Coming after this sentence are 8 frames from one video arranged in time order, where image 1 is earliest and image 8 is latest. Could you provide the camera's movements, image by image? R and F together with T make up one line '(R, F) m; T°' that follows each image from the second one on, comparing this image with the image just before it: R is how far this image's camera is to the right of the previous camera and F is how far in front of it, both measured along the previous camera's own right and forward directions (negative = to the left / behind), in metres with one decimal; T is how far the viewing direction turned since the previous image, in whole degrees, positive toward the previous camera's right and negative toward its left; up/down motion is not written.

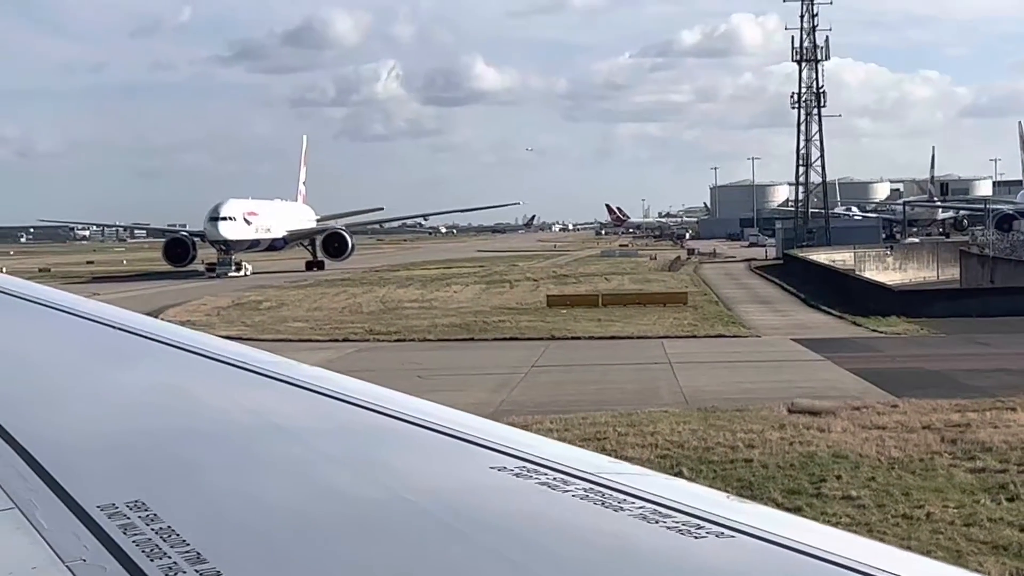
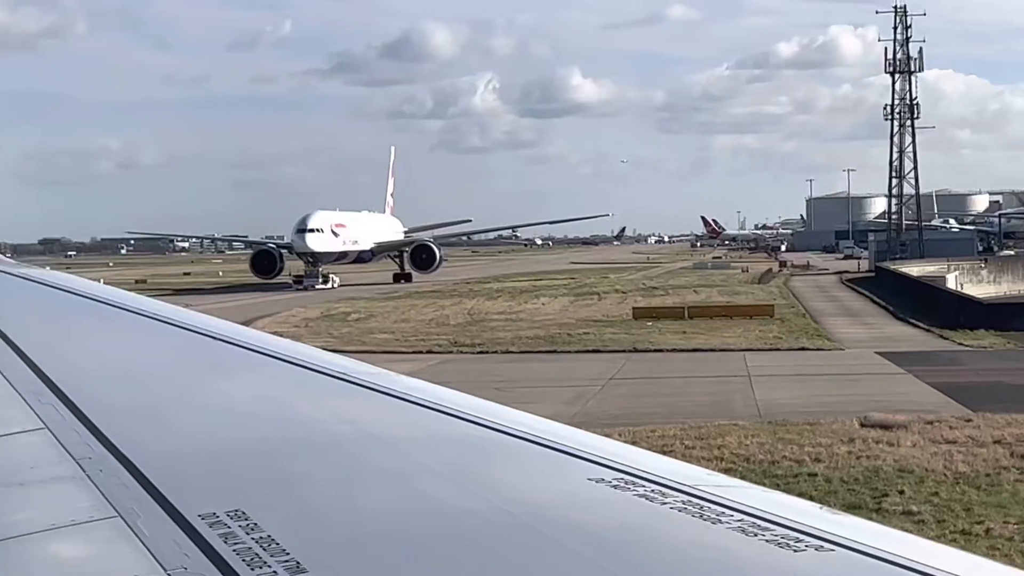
(+0.2, 0.0) m; -3°
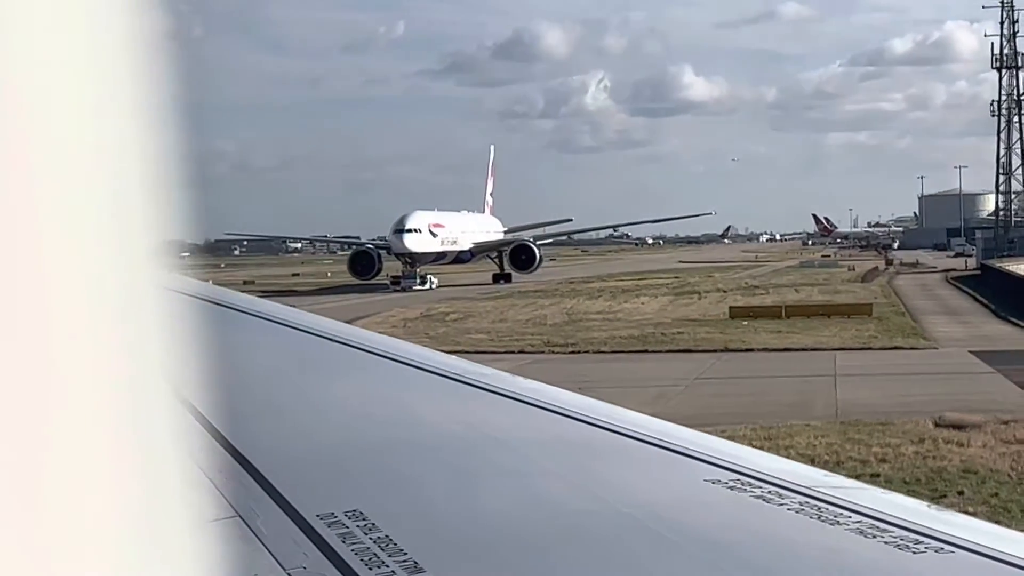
(+0.4, 0.0) m; -4°
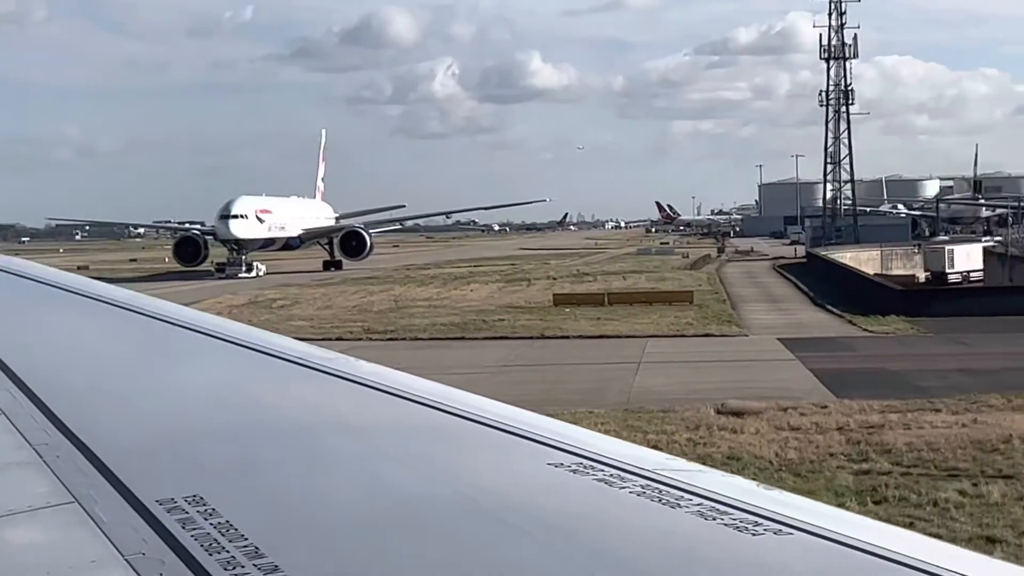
(+0.5, -0.1) m; +4°
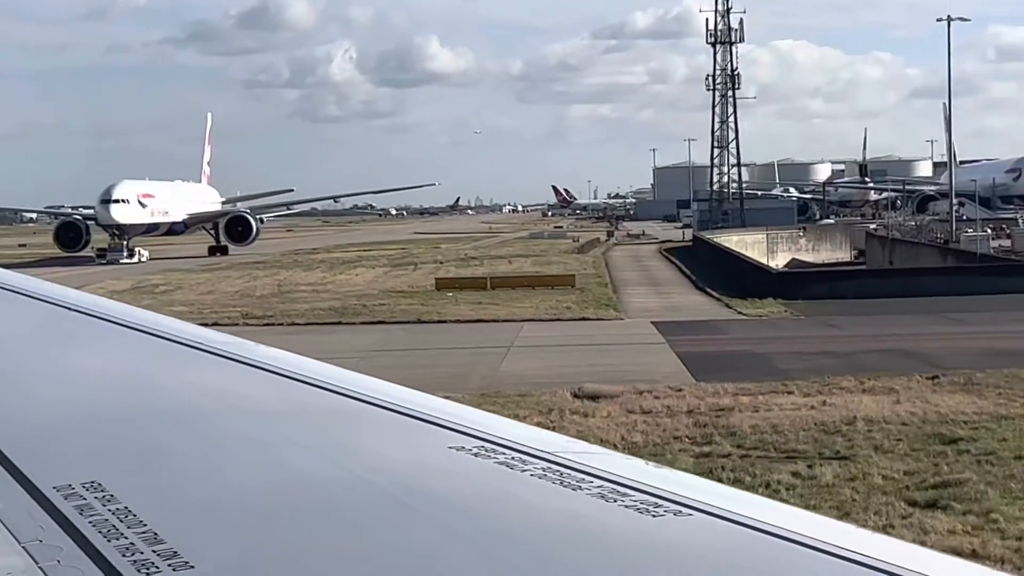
(+0.4, -0.1) m; +3°
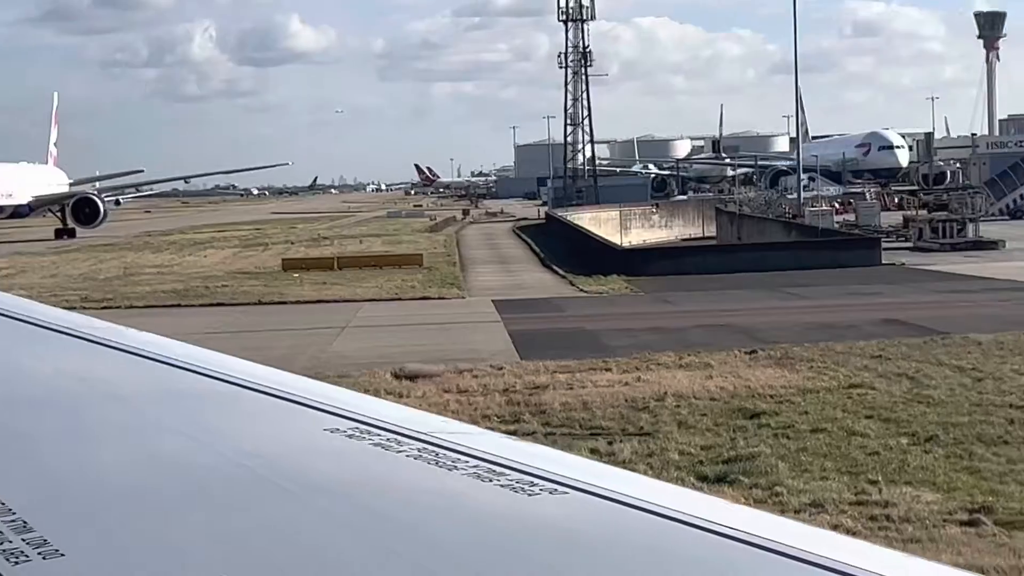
(+0.4, 0.0) m; +3°
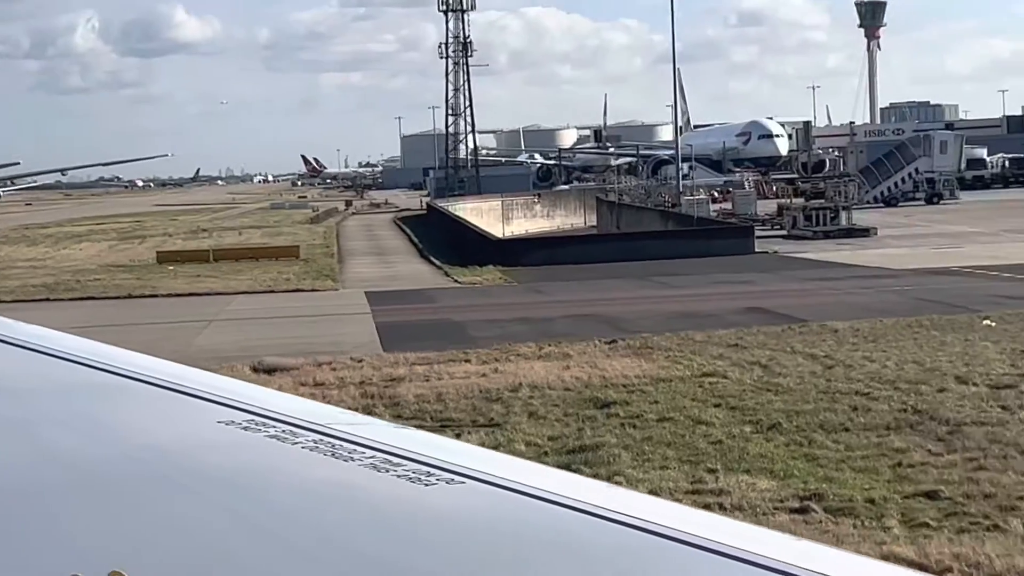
(+0.3, 0.0) m; +3°
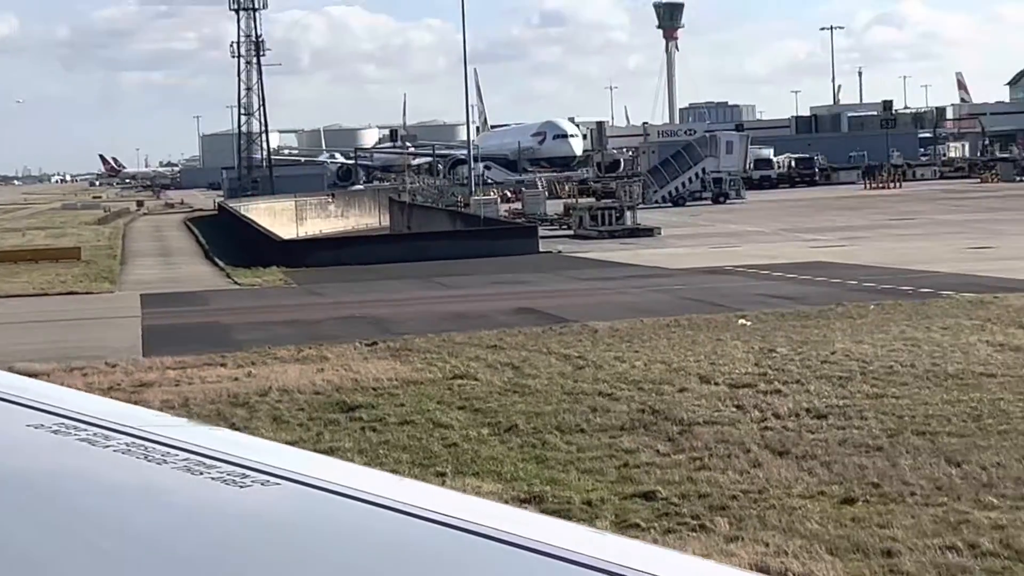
(+0.4, 0.0) m; +5°
